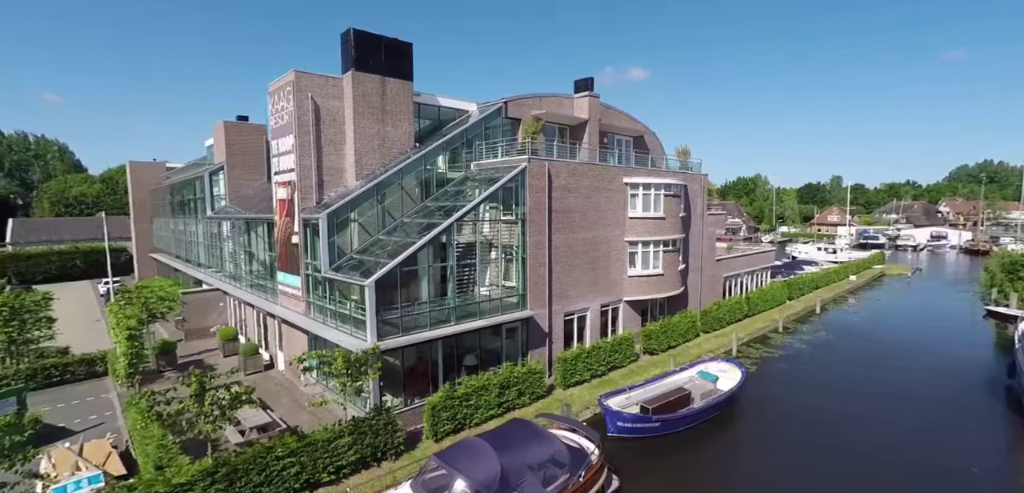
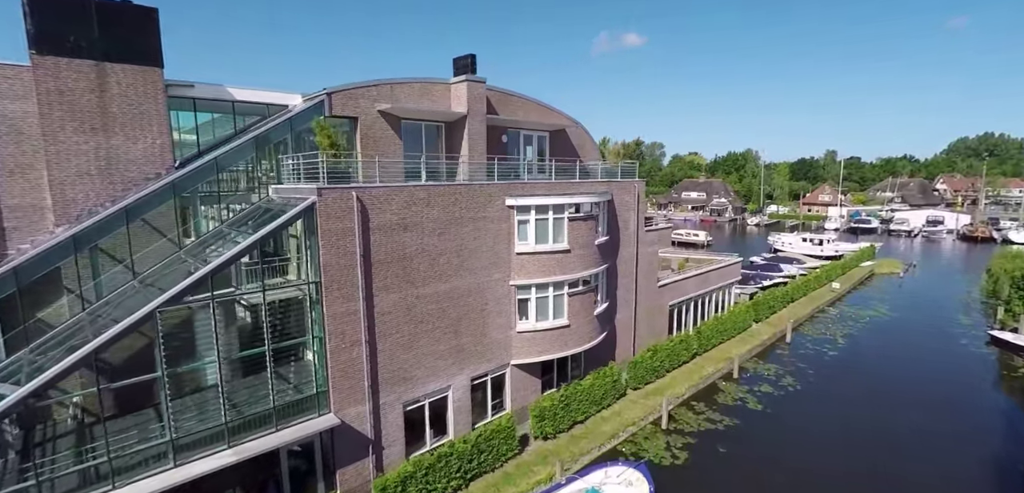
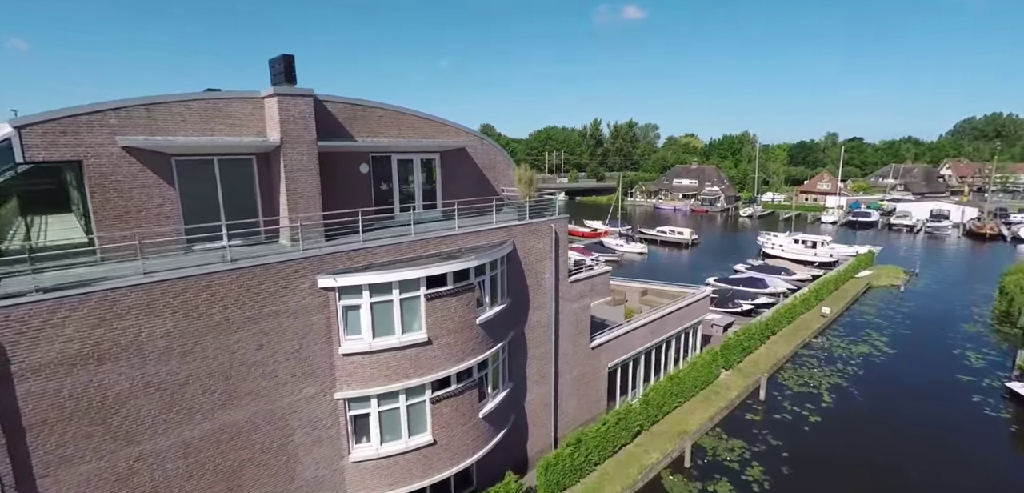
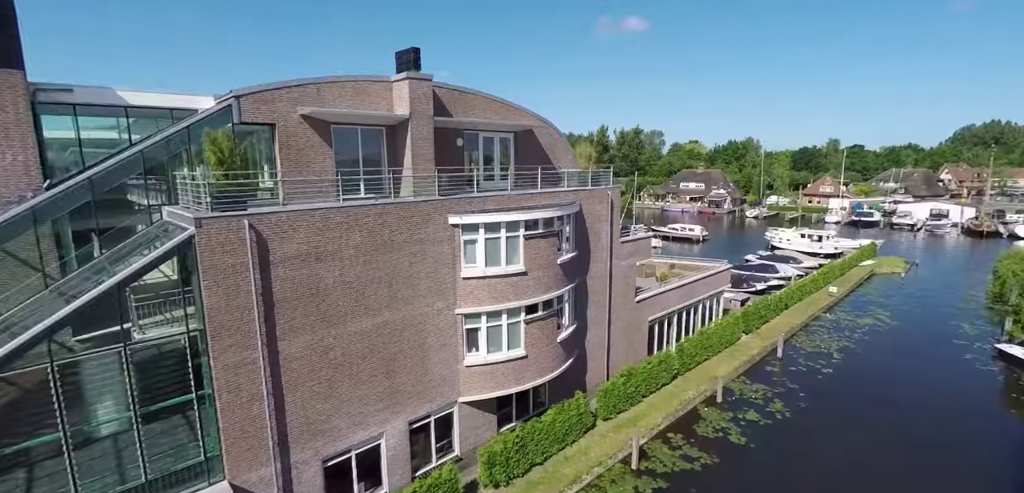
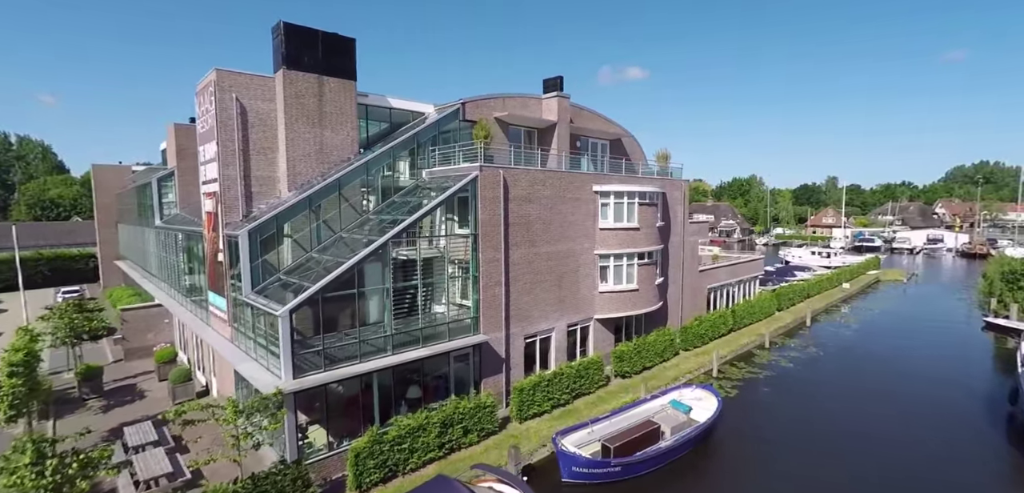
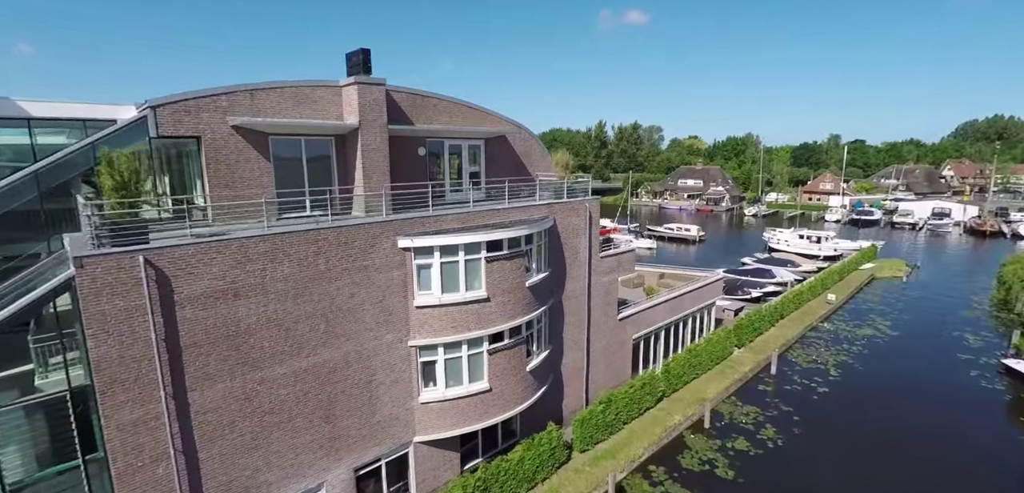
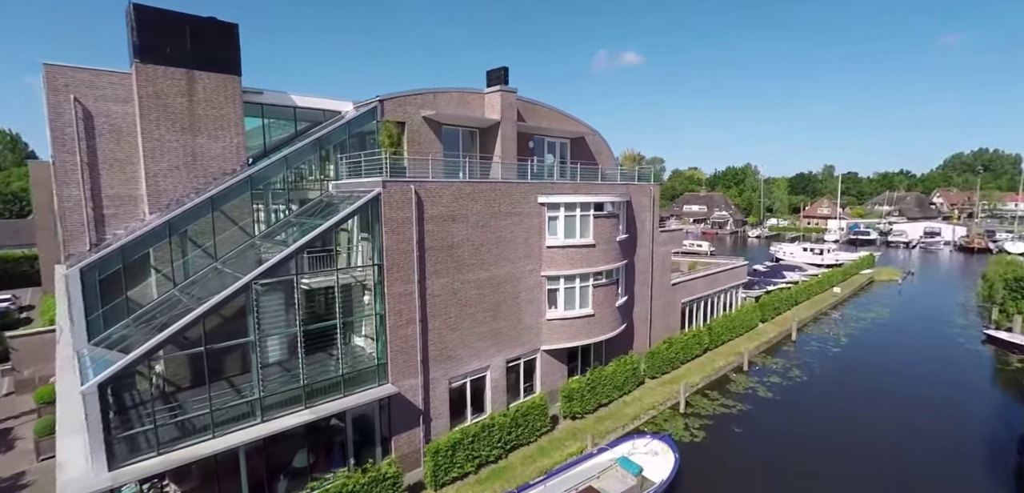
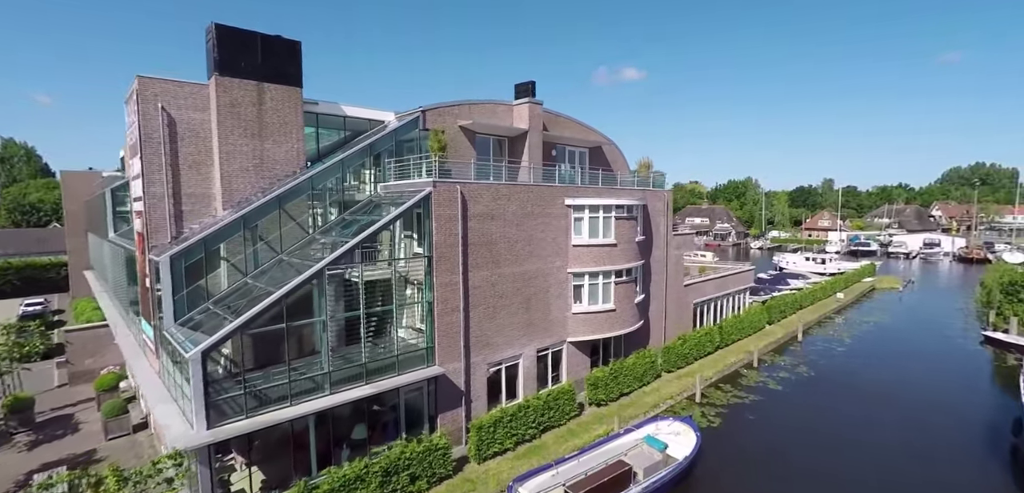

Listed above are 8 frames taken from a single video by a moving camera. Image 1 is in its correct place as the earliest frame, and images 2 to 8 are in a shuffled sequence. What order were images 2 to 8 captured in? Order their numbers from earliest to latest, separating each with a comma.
5, 8, 7, 2, 4, 6, 3
